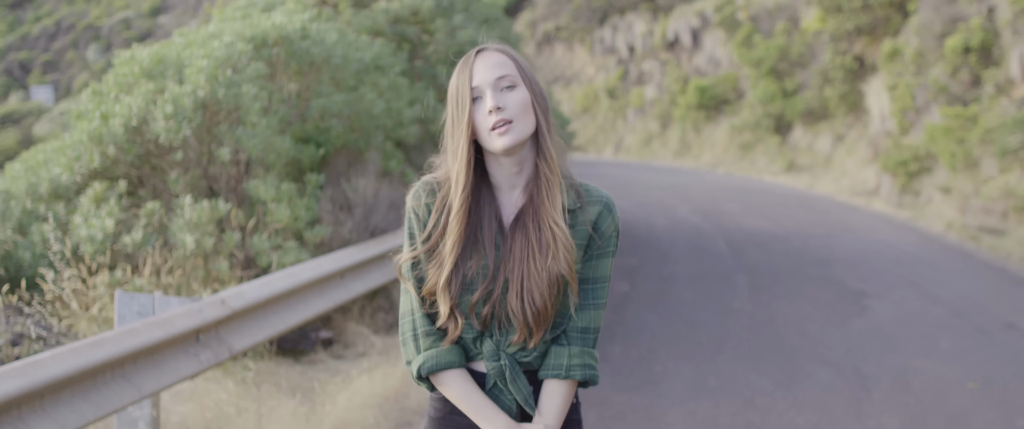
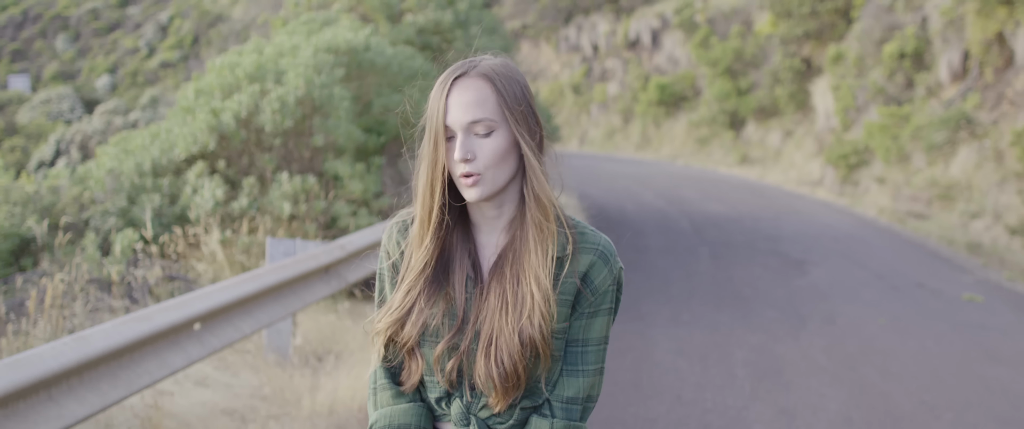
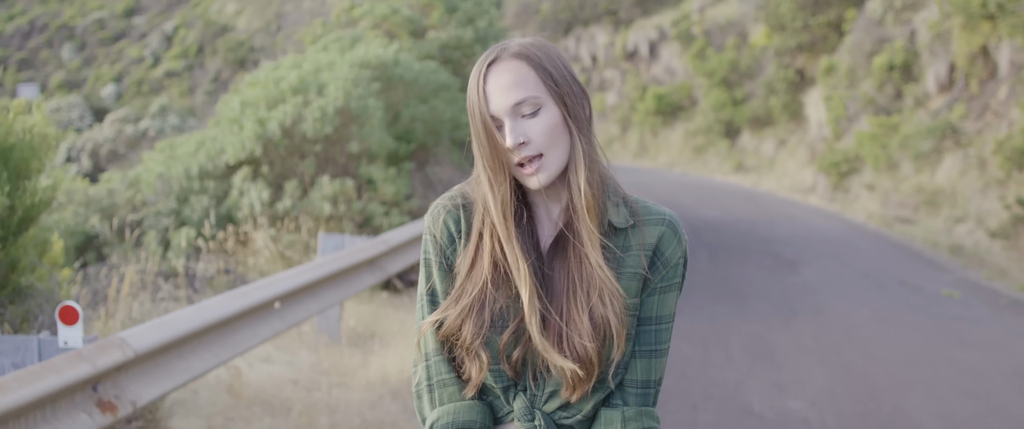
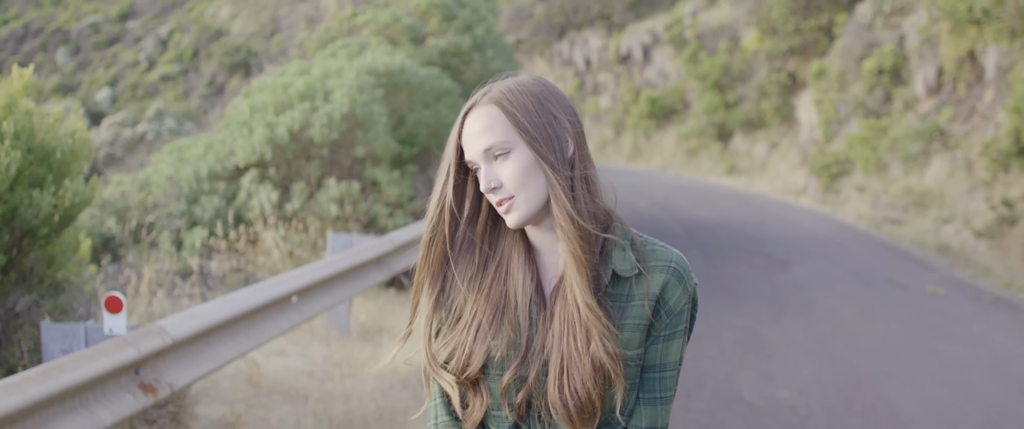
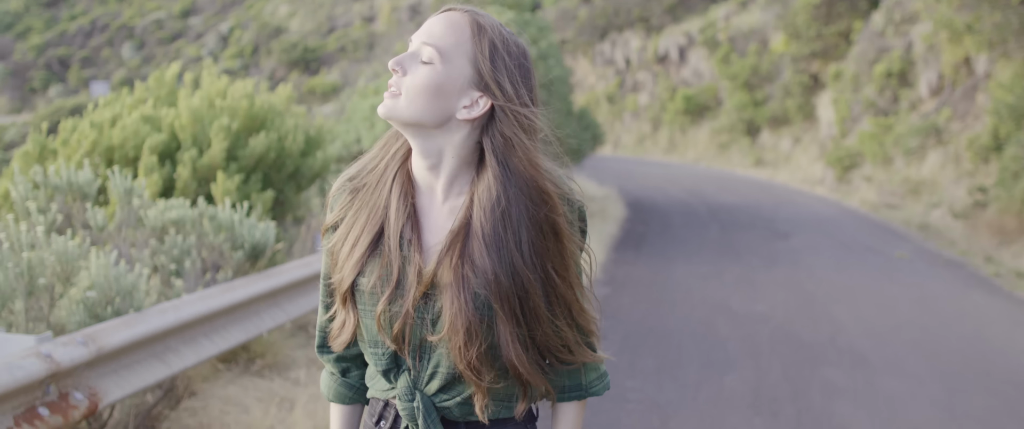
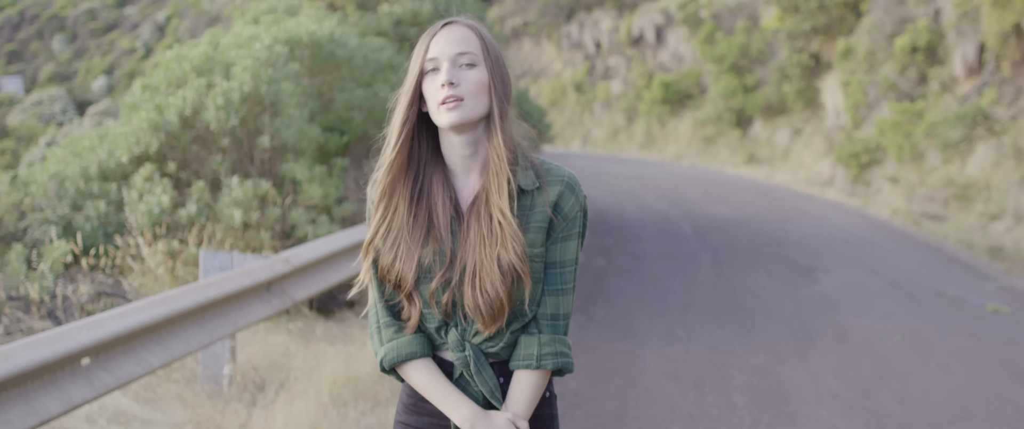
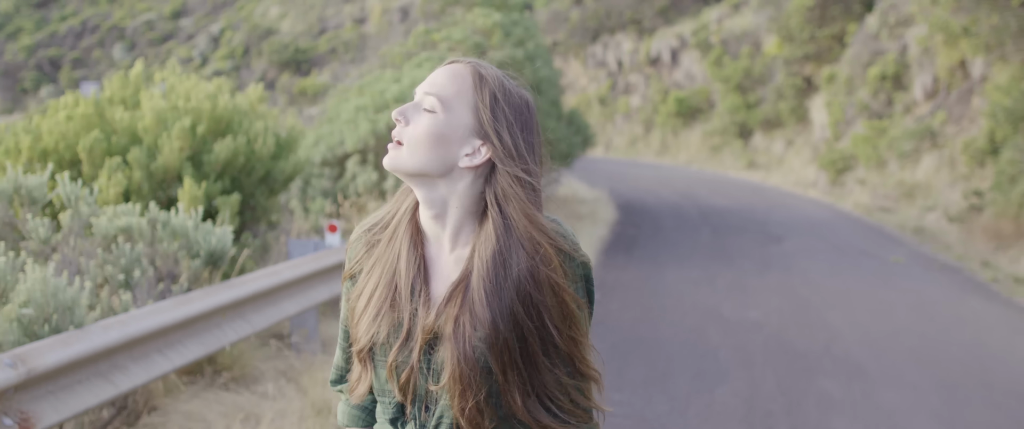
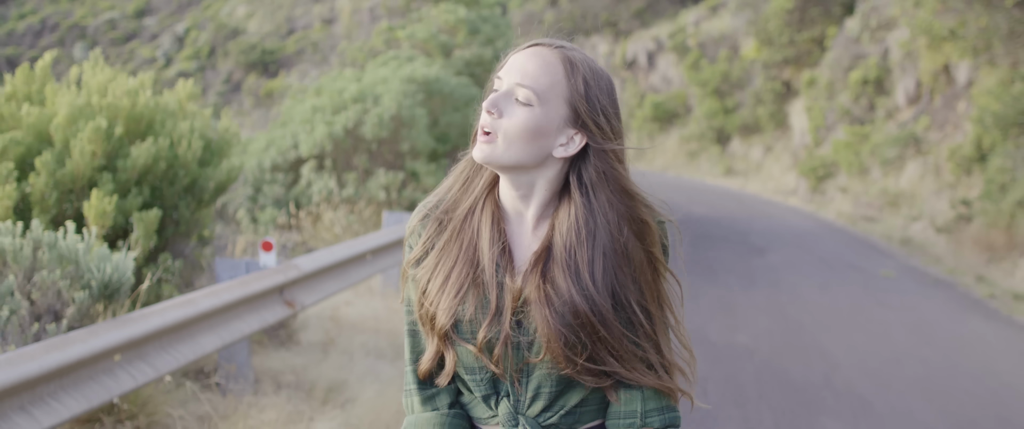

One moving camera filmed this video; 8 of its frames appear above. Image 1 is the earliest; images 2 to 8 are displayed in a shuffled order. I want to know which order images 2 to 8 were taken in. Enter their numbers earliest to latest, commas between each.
6, 2, 3, 4, 8, 7, 5
